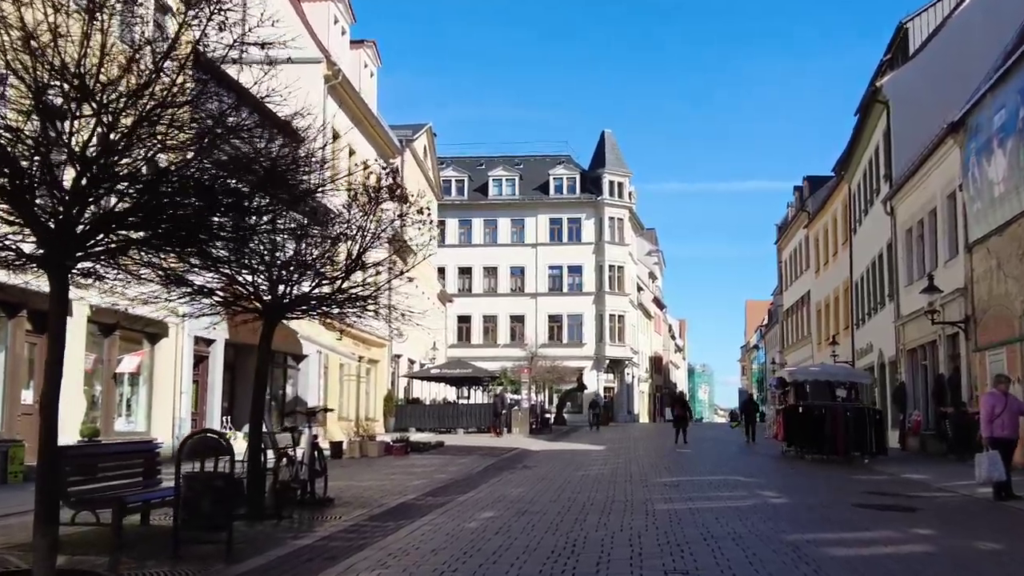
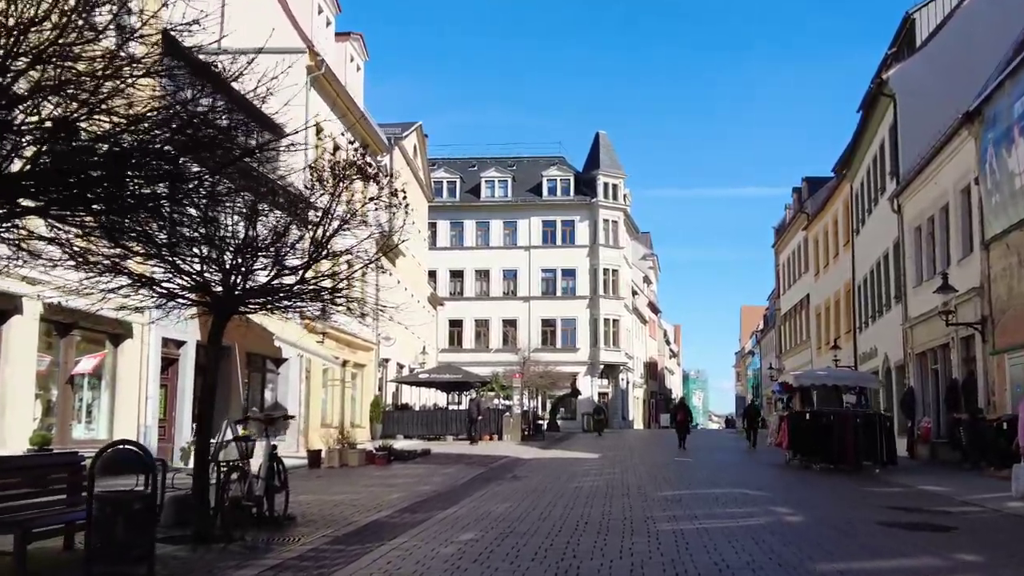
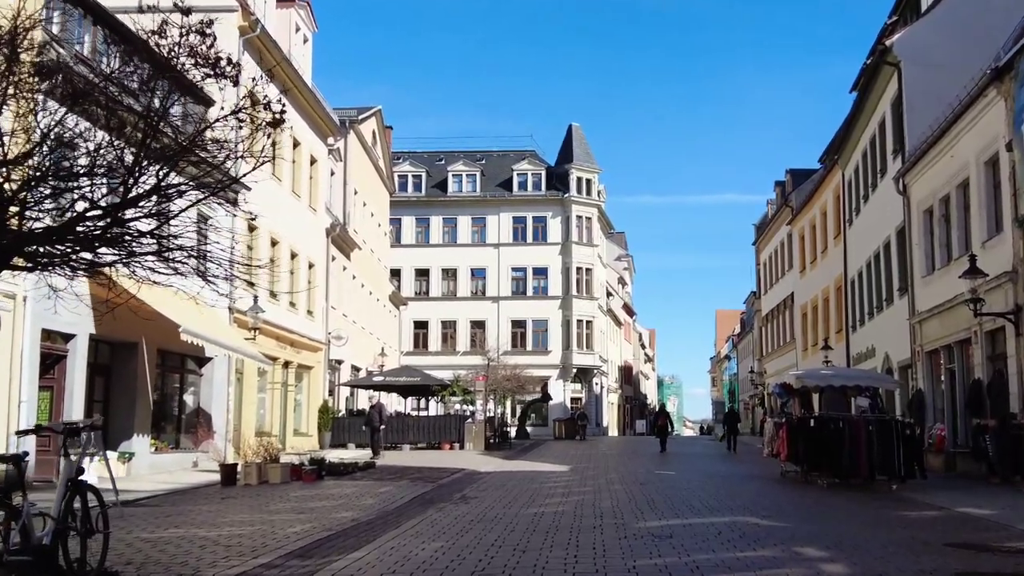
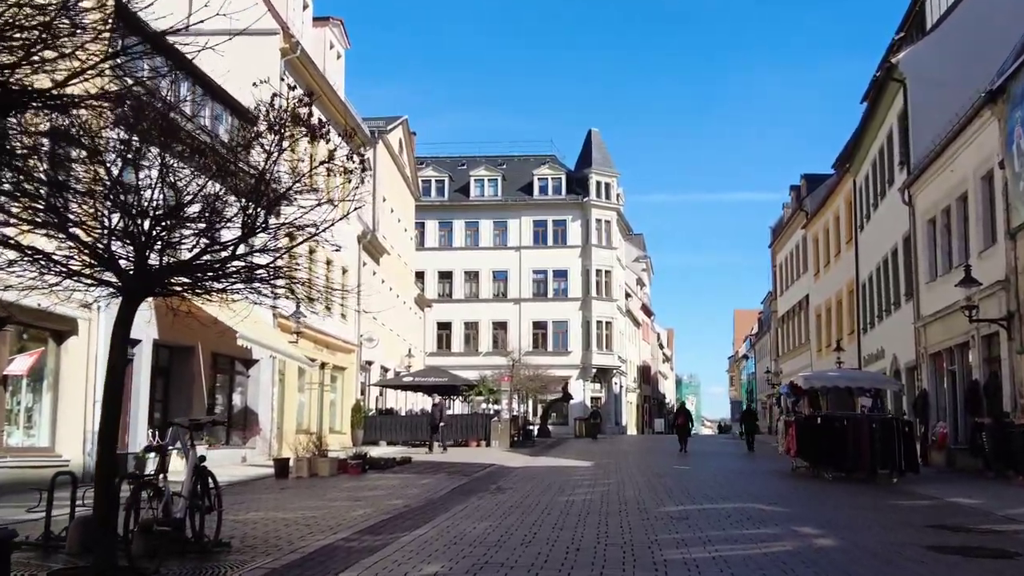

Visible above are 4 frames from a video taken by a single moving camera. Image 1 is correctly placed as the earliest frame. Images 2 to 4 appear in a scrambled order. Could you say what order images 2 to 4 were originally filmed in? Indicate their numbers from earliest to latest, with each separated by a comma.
2, 4, 3
